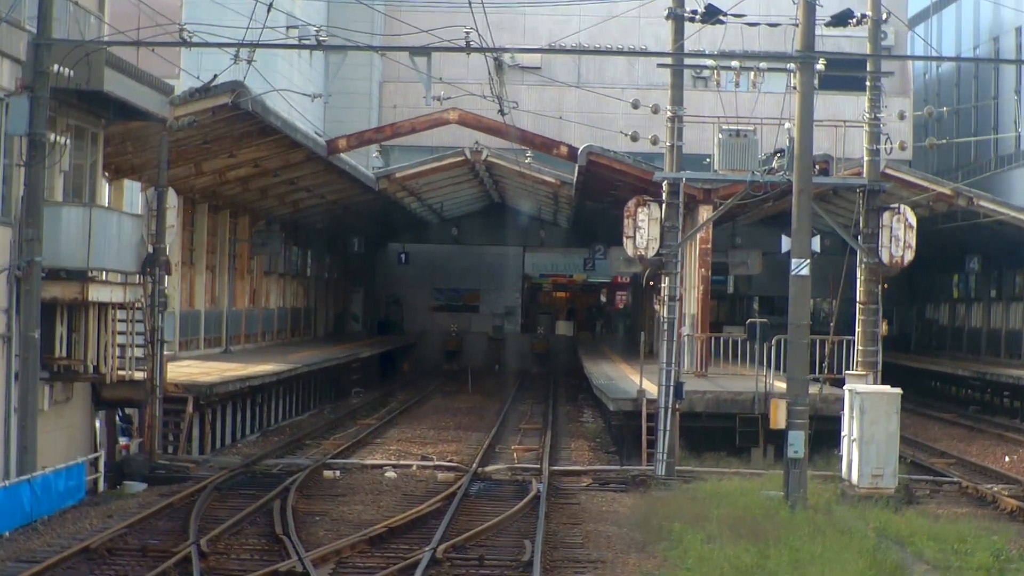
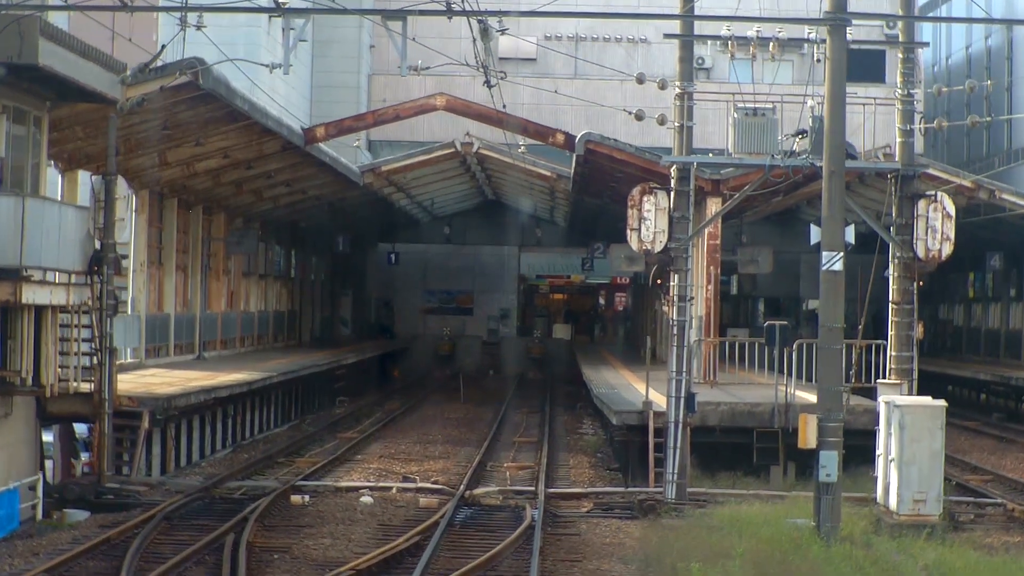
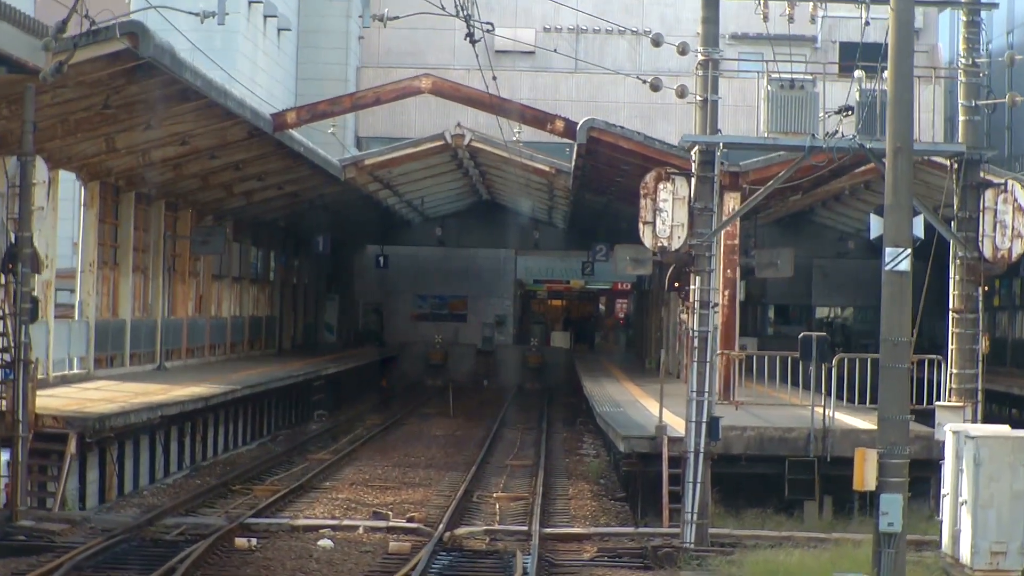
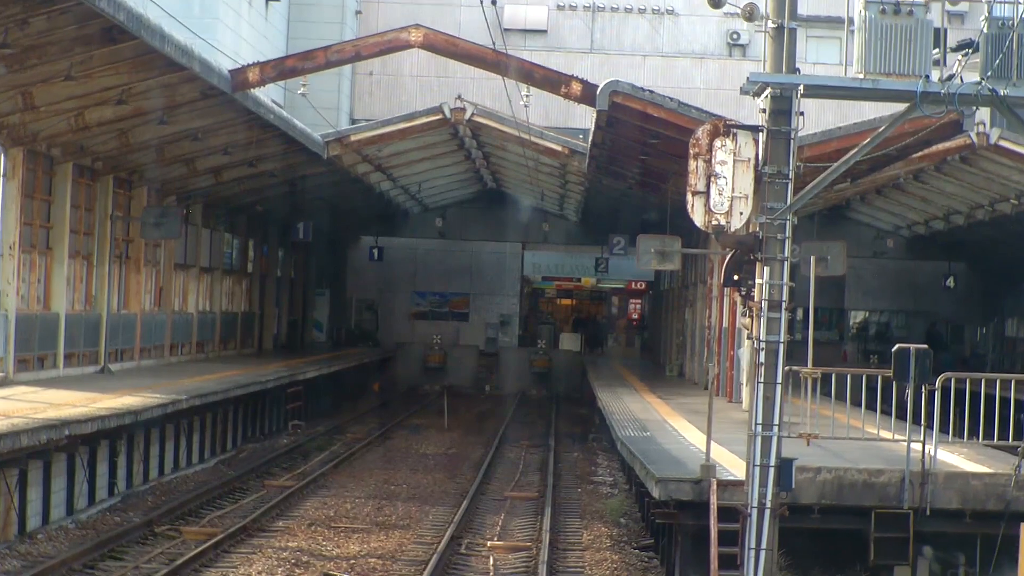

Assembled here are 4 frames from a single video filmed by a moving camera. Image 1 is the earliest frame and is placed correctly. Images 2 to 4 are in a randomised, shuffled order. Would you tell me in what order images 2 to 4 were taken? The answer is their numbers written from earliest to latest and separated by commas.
2, 3, 4
